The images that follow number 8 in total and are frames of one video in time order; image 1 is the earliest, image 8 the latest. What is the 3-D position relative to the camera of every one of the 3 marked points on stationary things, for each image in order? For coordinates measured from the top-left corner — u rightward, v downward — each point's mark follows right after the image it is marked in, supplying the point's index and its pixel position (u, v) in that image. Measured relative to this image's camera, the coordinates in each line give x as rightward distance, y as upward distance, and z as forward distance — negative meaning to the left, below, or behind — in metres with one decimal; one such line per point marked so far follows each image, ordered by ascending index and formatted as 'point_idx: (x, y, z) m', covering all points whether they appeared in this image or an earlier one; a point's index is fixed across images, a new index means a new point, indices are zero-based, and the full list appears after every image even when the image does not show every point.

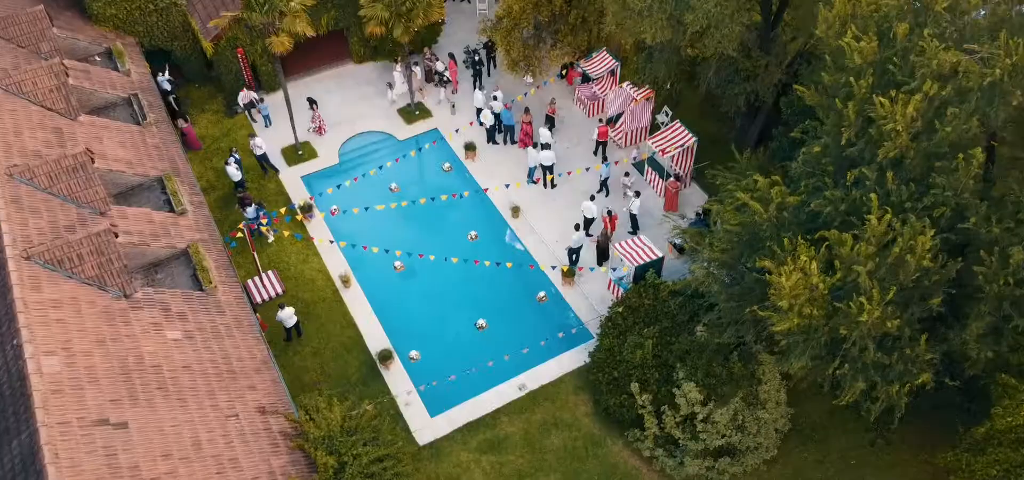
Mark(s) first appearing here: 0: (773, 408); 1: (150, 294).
0: (+6.0, -3.8, +19.8) m
1: (-8.1, -1.2, +19.4) m
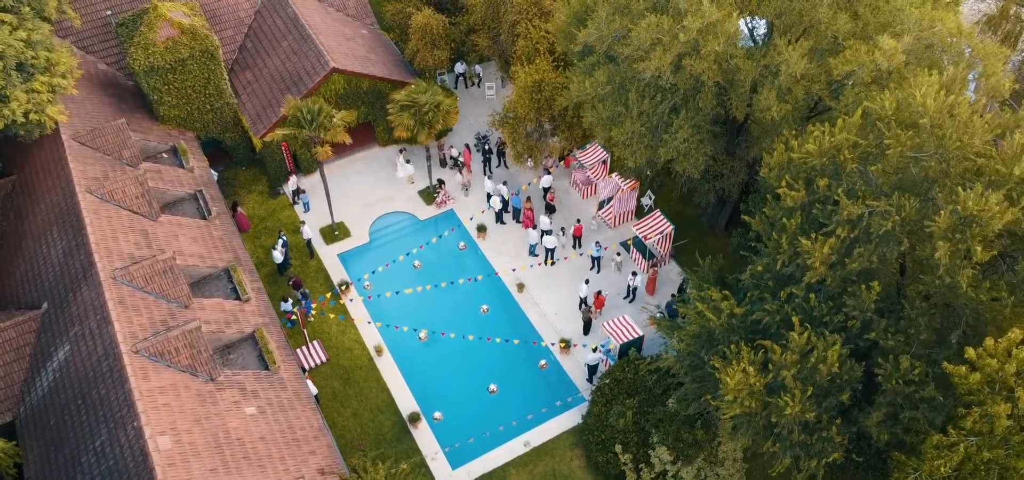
0: (+6.2, -6.4, +24.6) m
1: (-7.9, -3.8, +24.2) m
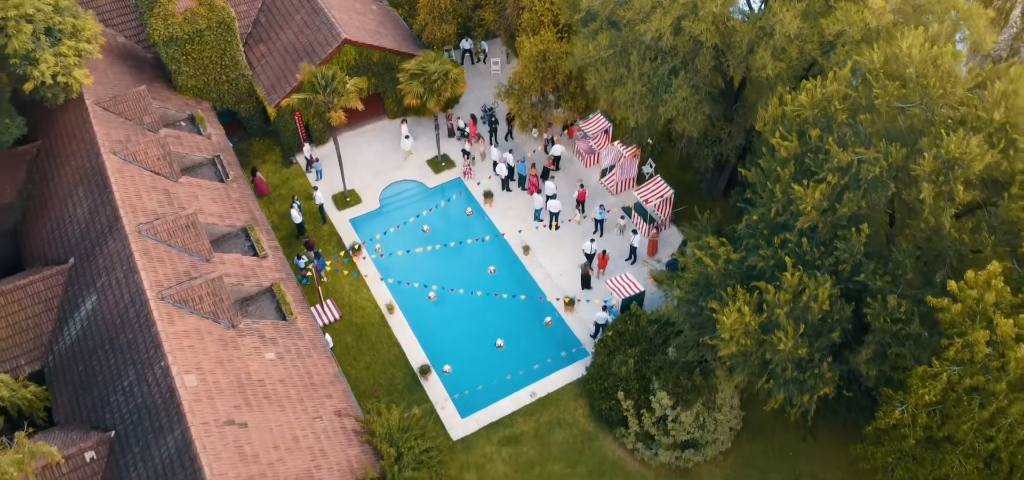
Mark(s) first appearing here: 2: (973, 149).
0: (+6.4, -5.1, +25.7) m
1: (-7.7, -2.5, +25.4) m
2: (+10.5, +2.1, +19.6) m
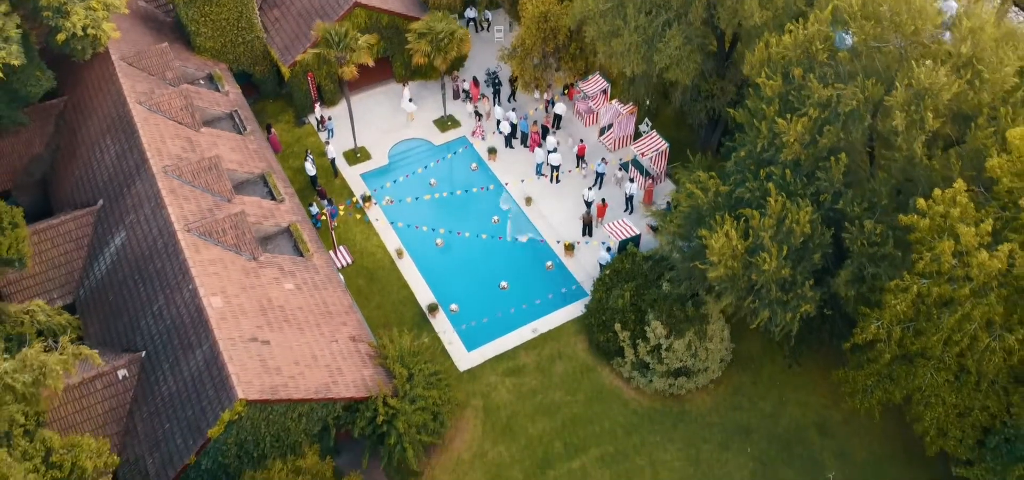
0: (+6.5, -3.2, +27.4) m
1: (-7.6, -0.6, +27.1) m
2: (+10.6, +4.0, +21.3) m
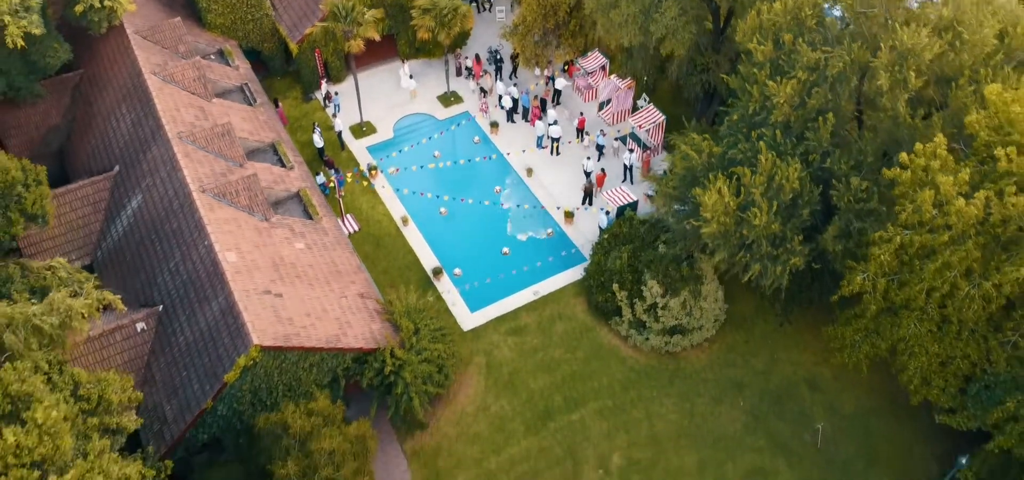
0: (+6.6, -2.0, +28.5) m
1: (-7.5, +0.6, +28.1) m
2: (+10.6, +5.2, +22.4) m
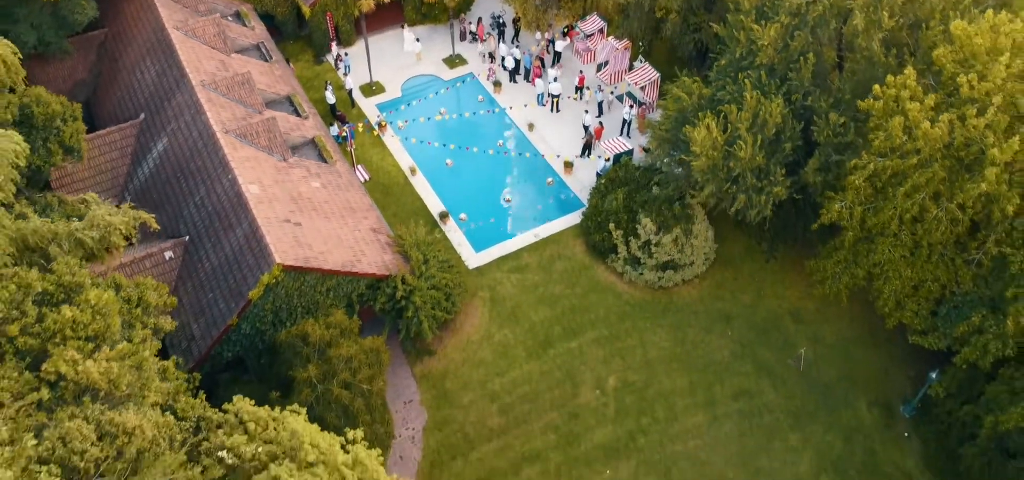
0: (+6.7, +0.1, +30.3) m
1: (-7.4, +2.7, +30.0) m
2: (+10.7, +7.2, +24.2) m
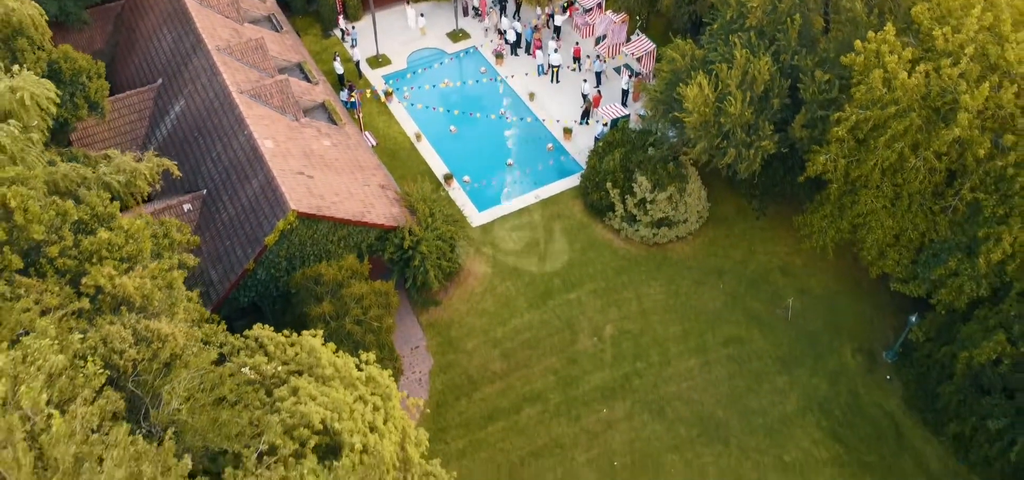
0: (+6.7, +1.6, +31.8) m
1: (-7.3, +4.3, +31.4) m
2: (+10.8, +8.8, +25.7) m
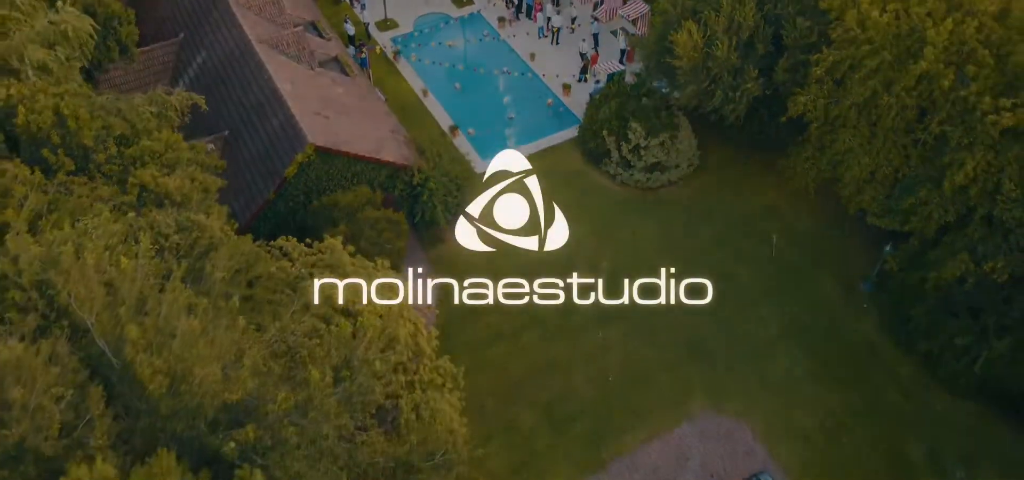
0: (+6.8, +3.8, +33.8) m
1: (-7.3, +6.5, +33.5) m
2: (+10.9, +11.0, +27.7) m
